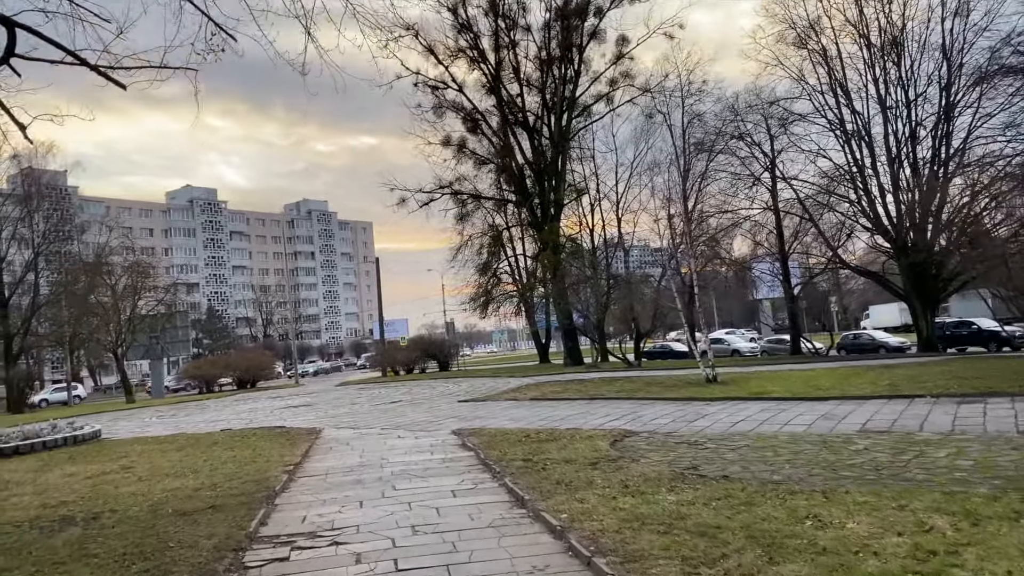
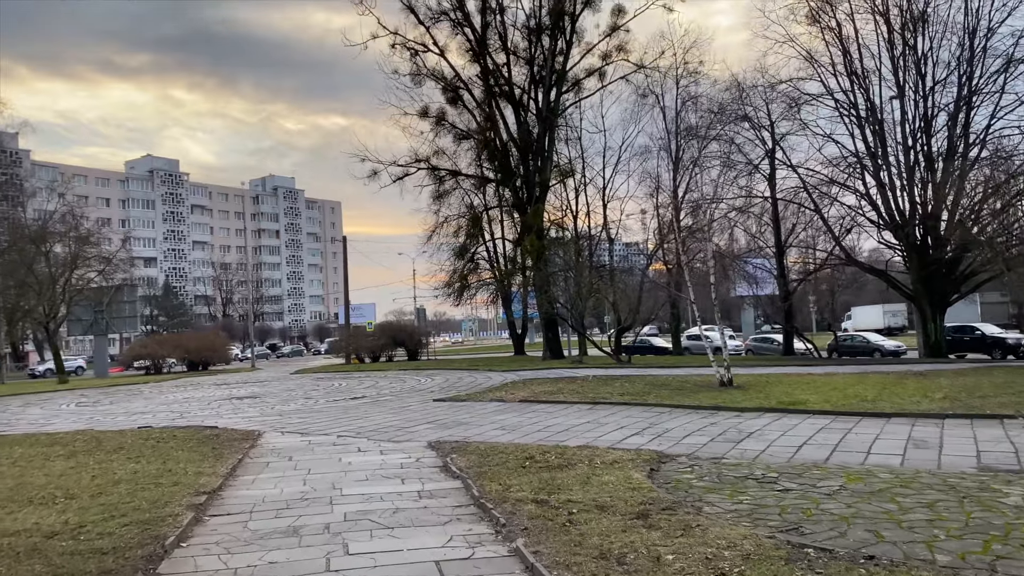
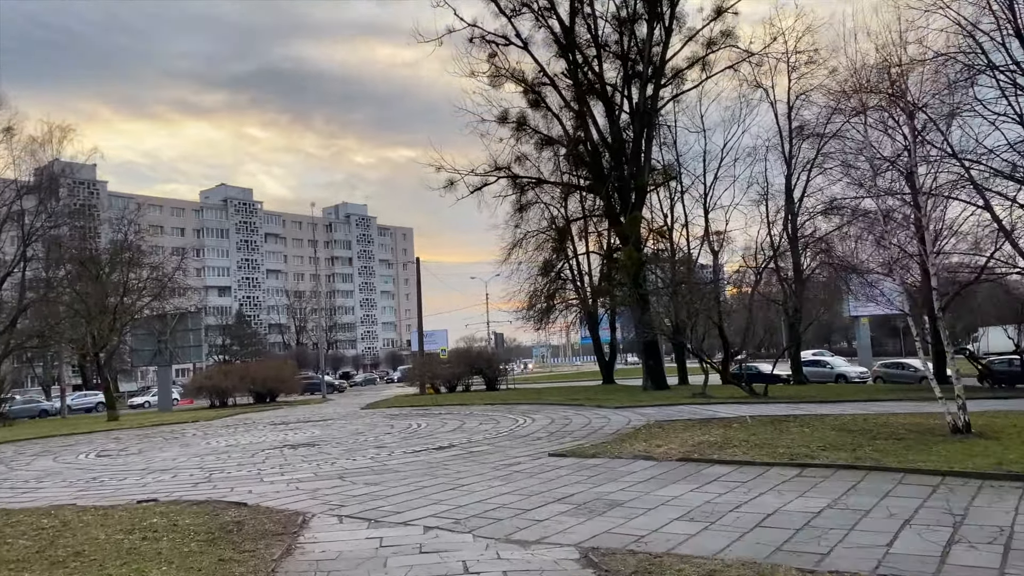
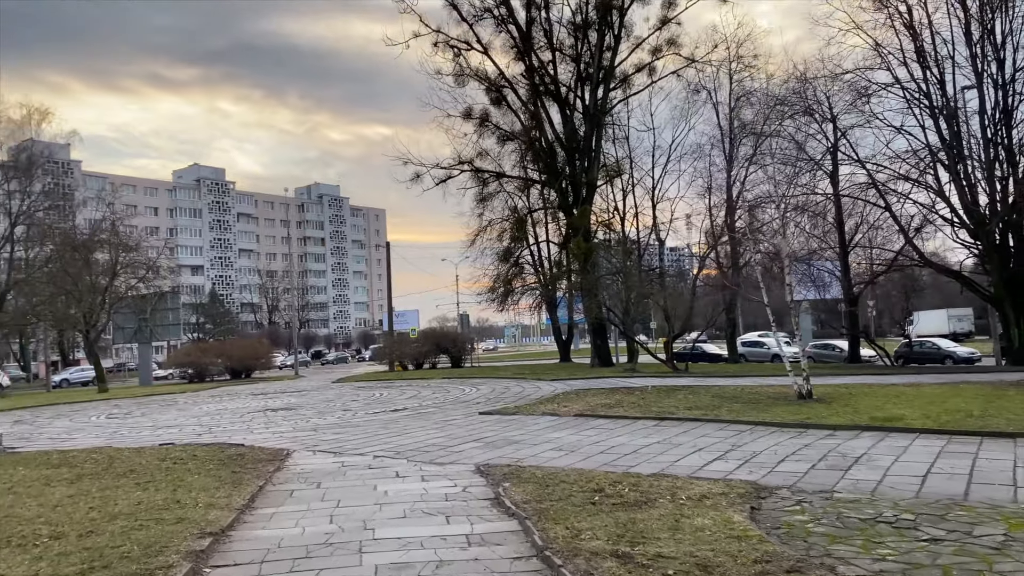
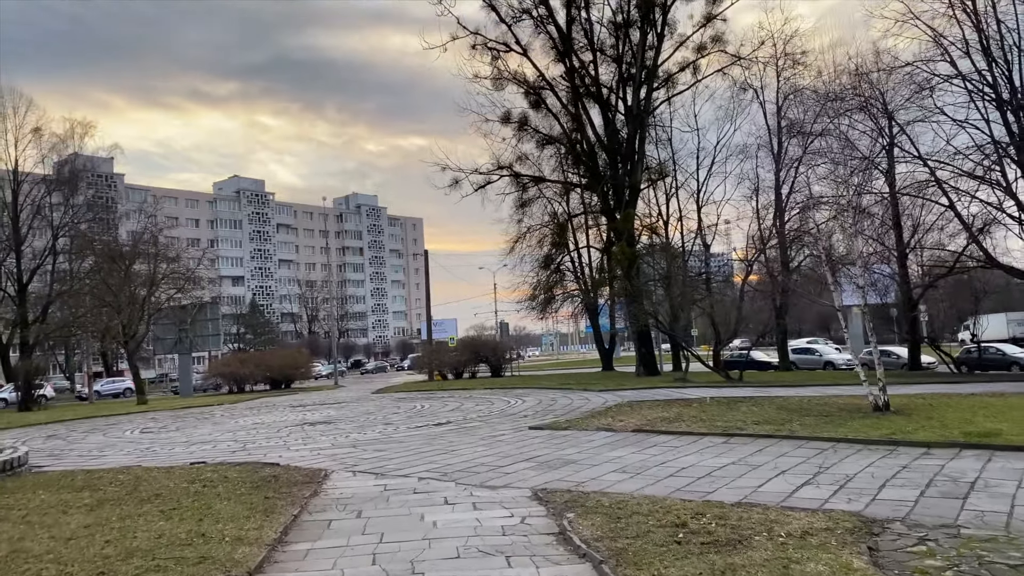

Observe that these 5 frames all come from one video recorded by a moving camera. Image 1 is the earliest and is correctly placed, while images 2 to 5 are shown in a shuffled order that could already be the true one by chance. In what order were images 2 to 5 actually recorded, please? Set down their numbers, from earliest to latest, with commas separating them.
2, 4, 5, 3
